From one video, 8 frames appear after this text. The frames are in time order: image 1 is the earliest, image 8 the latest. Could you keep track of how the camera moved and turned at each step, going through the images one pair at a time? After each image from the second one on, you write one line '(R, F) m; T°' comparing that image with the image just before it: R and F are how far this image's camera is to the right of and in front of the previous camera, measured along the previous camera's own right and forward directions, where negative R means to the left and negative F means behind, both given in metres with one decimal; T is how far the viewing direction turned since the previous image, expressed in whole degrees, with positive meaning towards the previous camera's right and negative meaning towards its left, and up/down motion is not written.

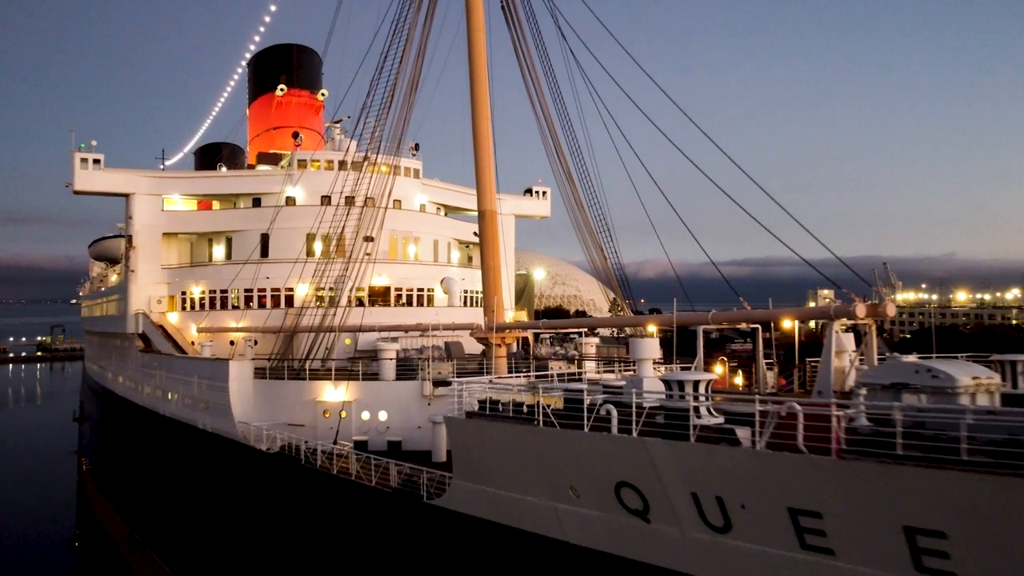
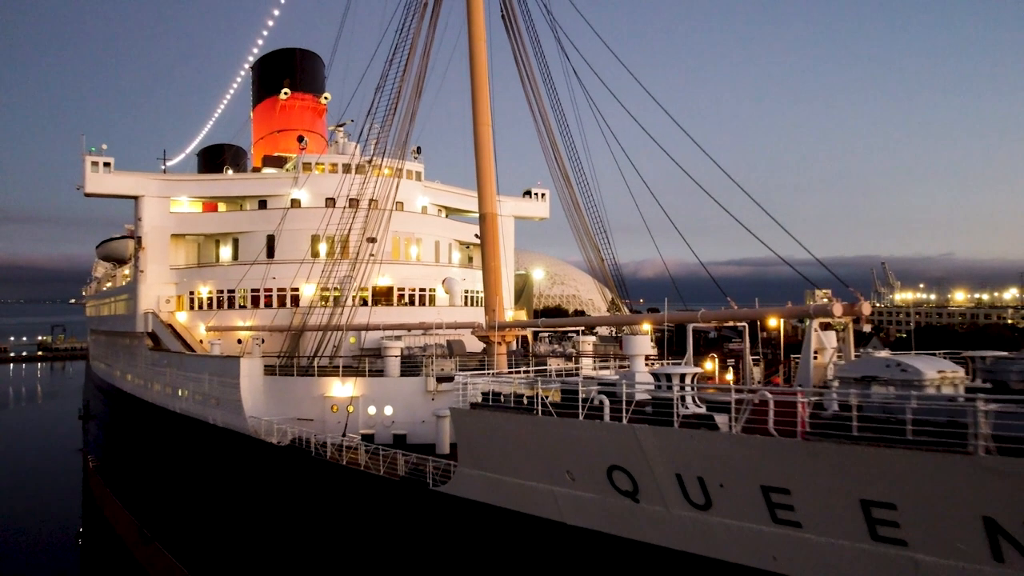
(0.0, -0.4) m; 0°
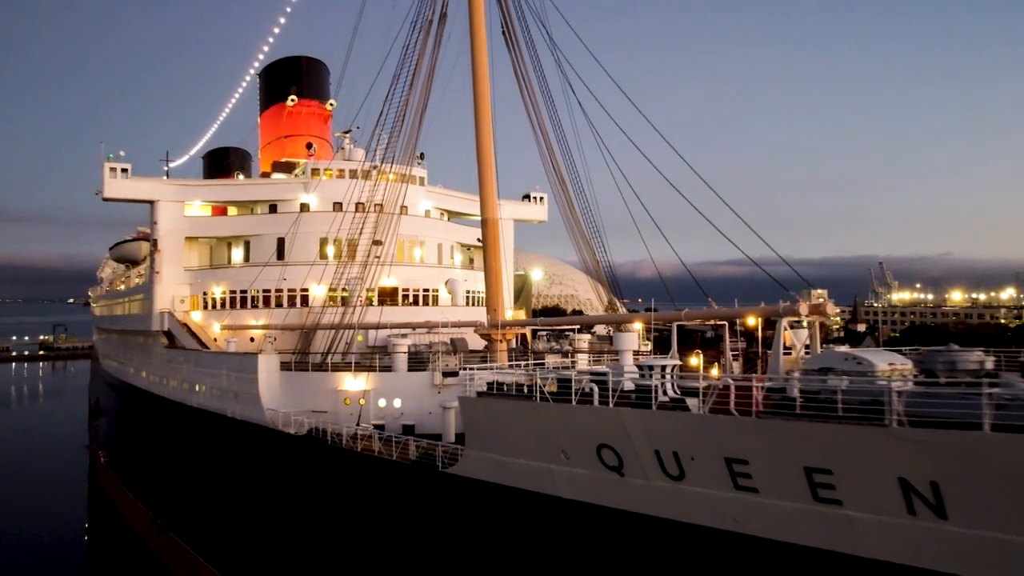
(0.0, -0.7) m; 0°
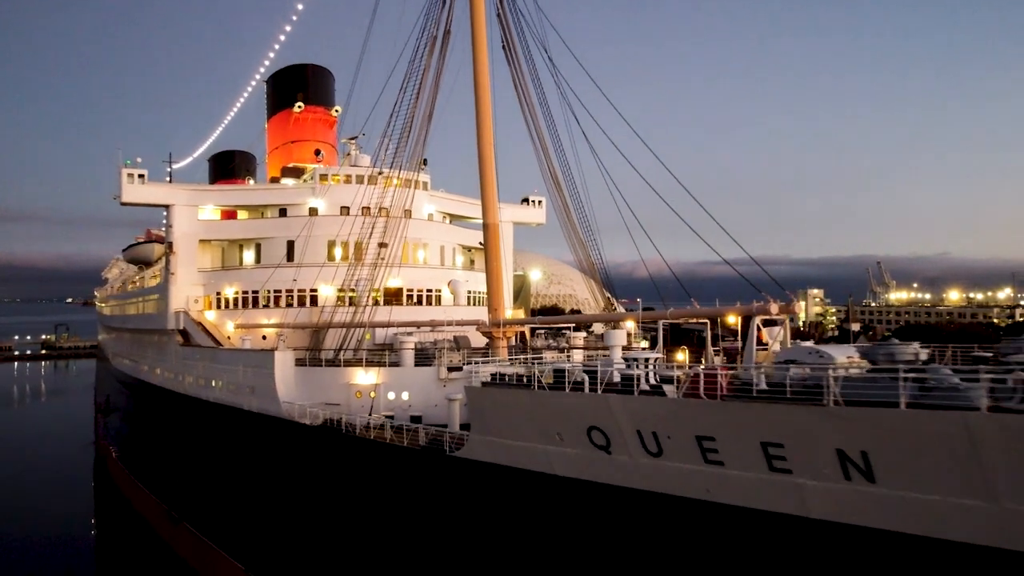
(0.0, -0.7) m; 0°
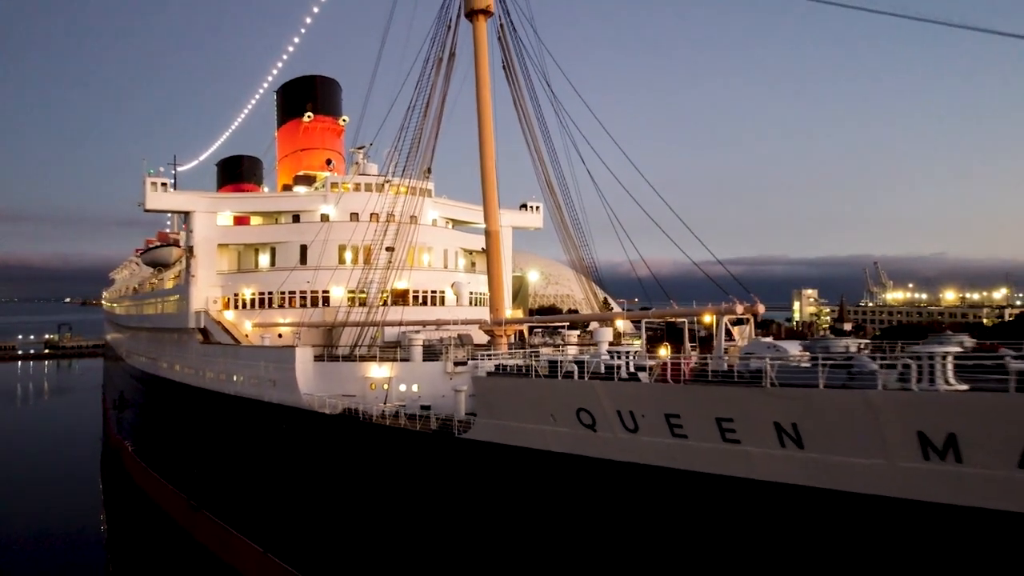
(0.0, -1.0) m; 0°
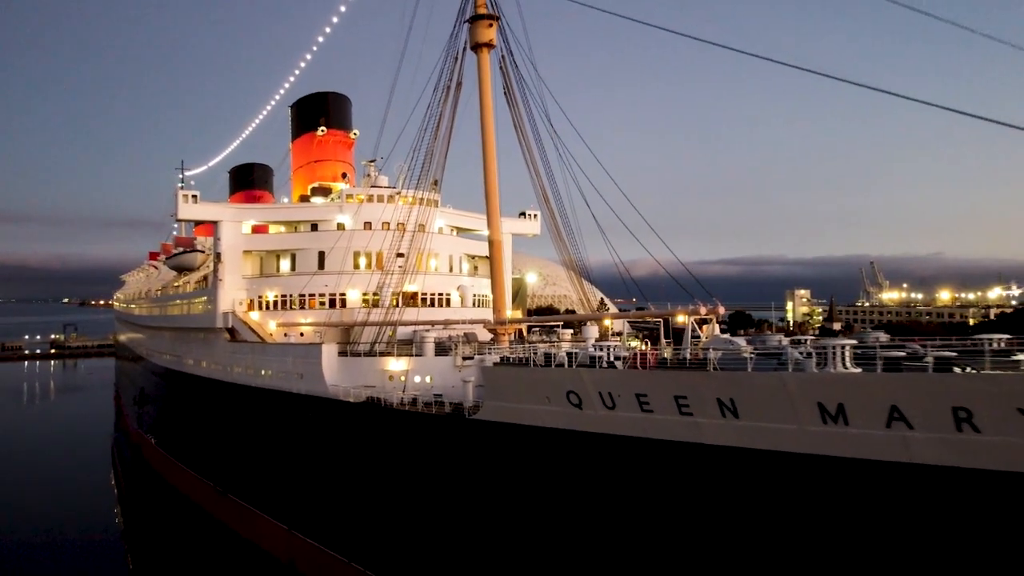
(-0.1, -1.6) m; 0°
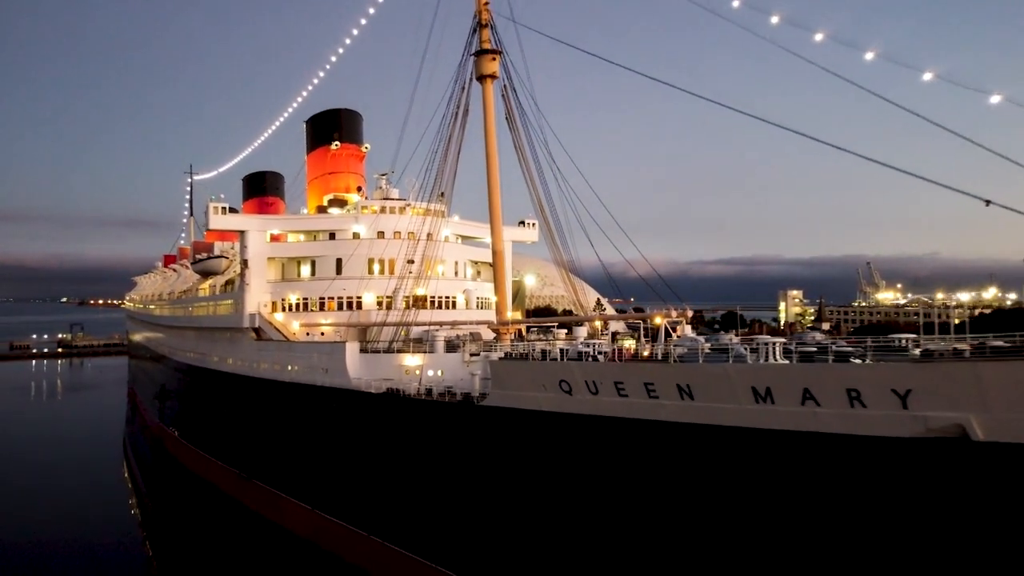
(-0.1, -1.8) m; 0°
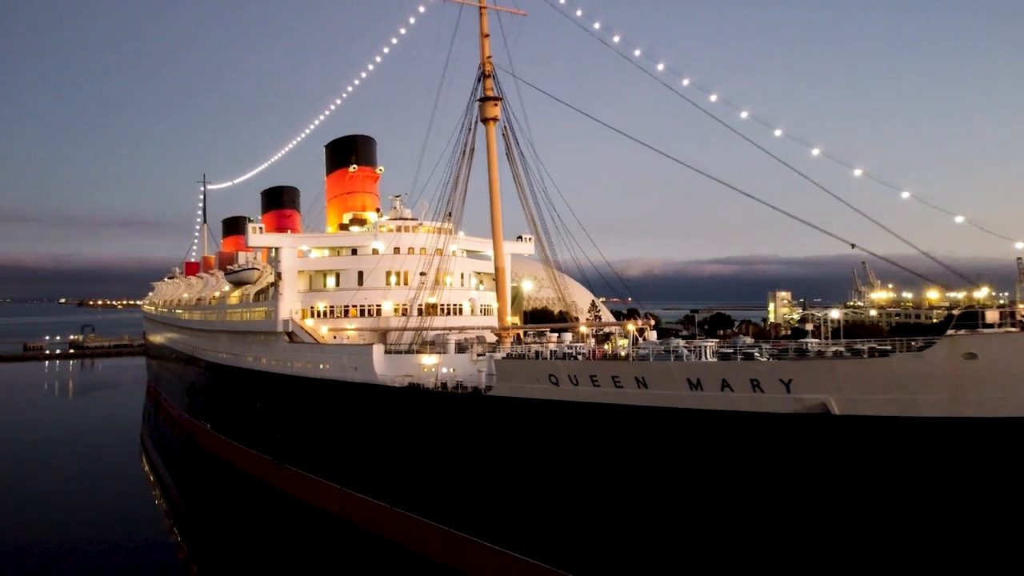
(-0.1, -3.0) m; 0°
